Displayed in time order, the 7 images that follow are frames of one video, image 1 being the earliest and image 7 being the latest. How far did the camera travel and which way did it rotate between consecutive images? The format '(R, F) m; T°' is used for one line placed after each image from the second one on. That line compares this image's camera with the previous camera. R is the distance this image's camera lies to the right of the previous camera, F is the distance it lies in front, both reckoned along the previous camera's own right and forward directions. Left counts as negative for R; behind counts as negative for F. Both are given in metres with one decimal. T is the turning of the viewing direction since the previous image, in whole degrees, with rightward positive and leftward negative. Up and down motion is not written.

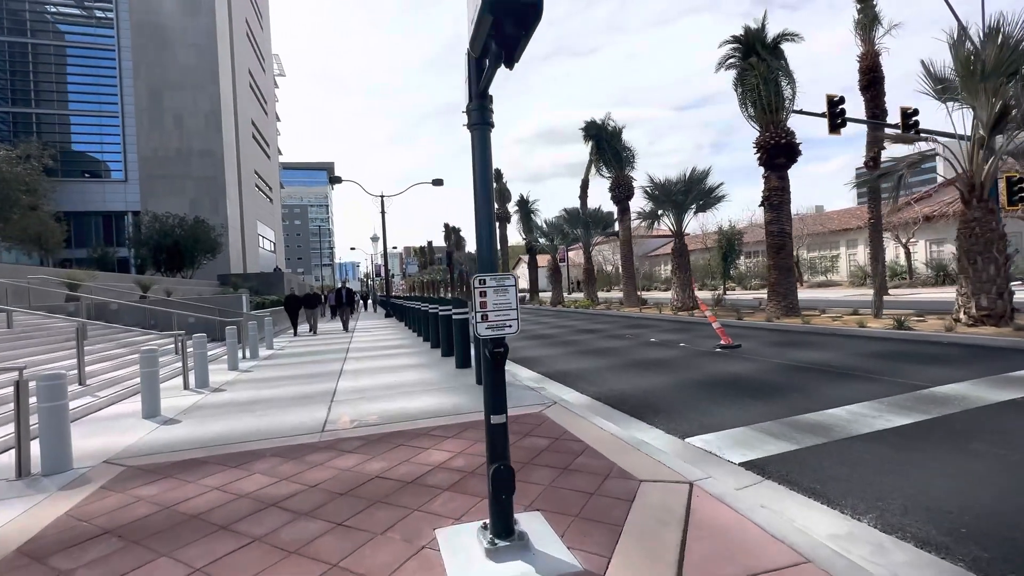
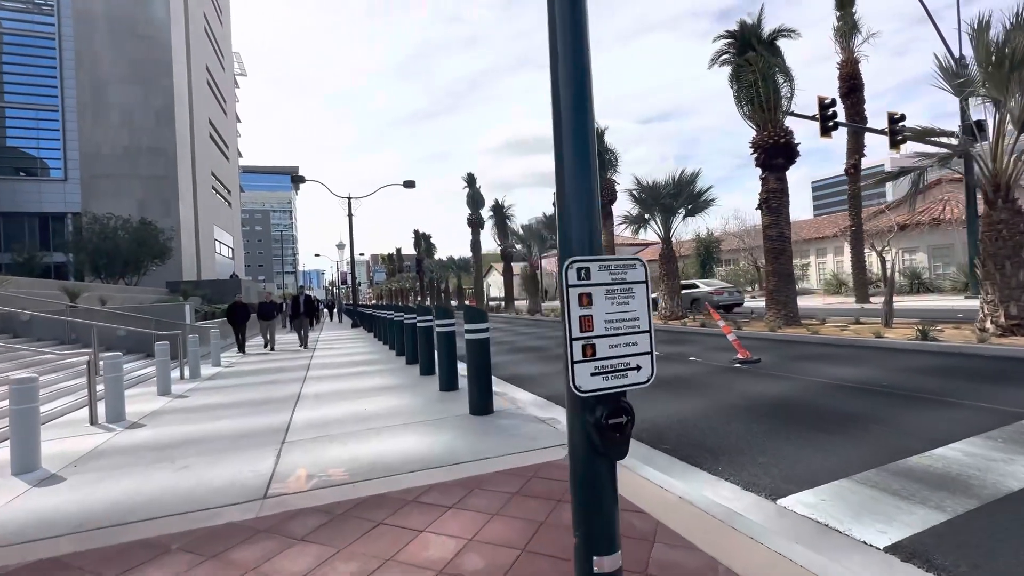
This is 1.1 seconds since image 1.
(-0.5, +1.6) m; +4°
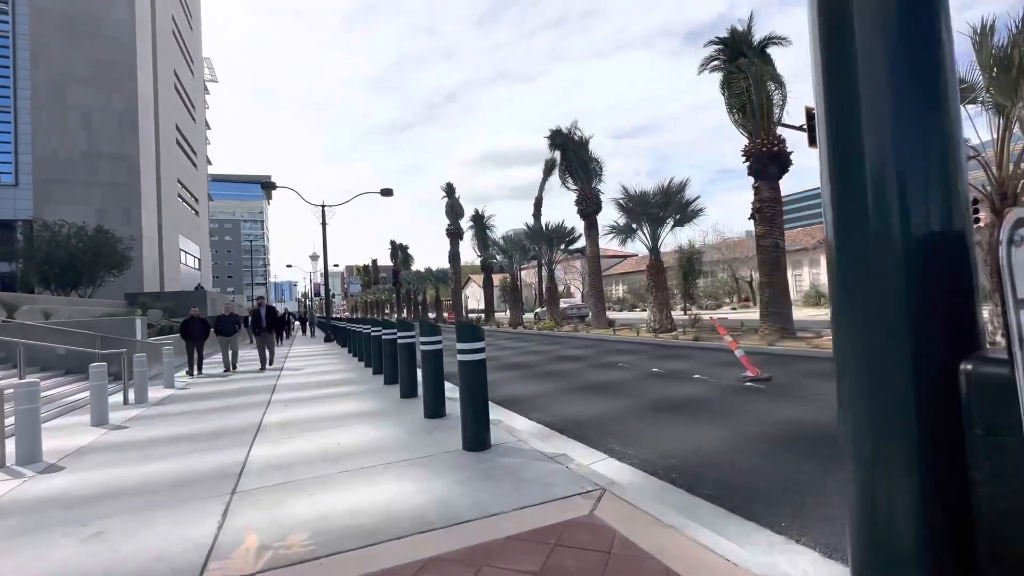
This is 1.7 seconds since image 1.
(-0.3, +0.9) m; +3°
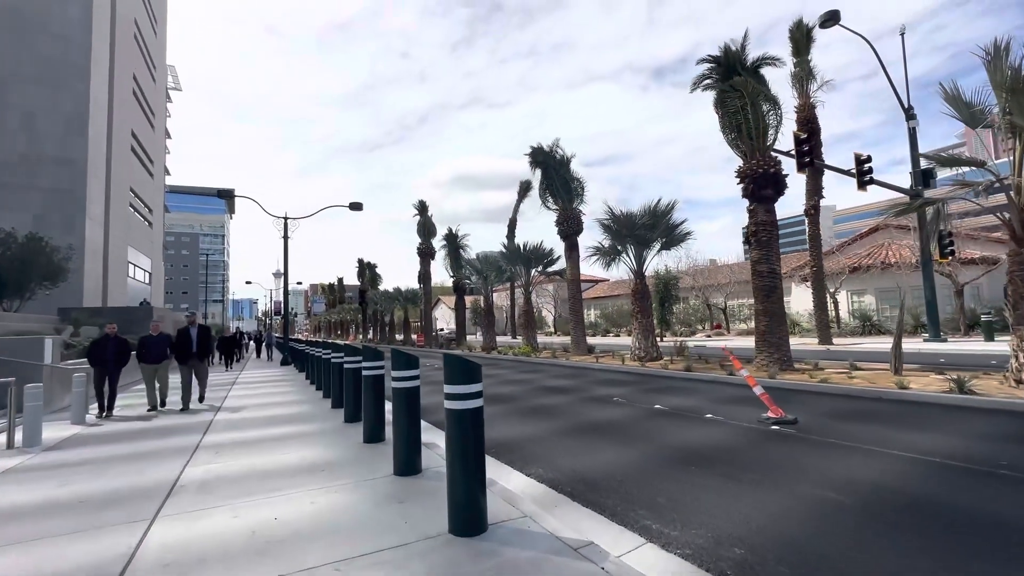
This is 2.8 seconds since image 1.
(-0.4, +1.4) m; +4°
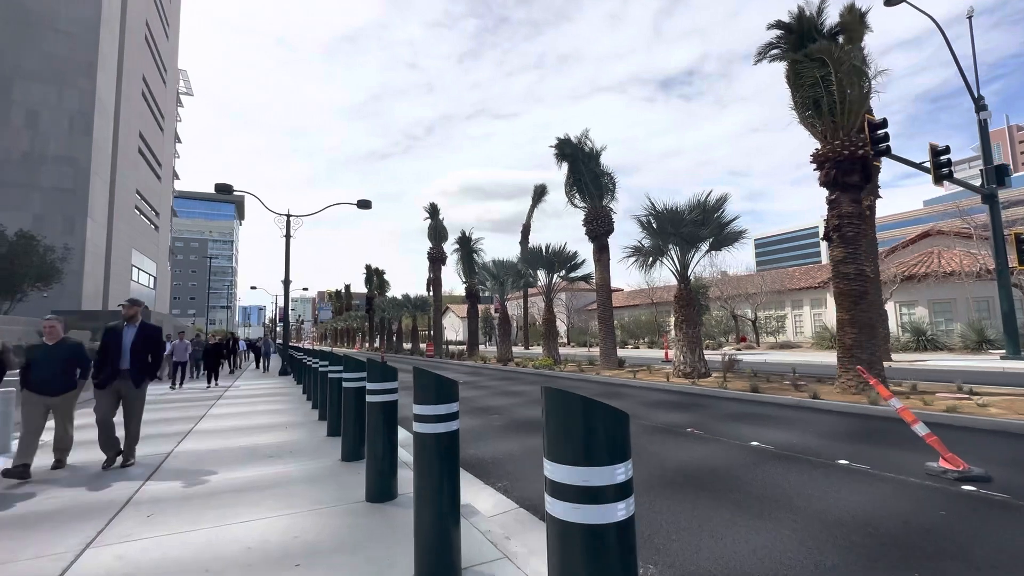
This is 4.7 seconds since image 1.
(-0.7, +2.3) m; -1°
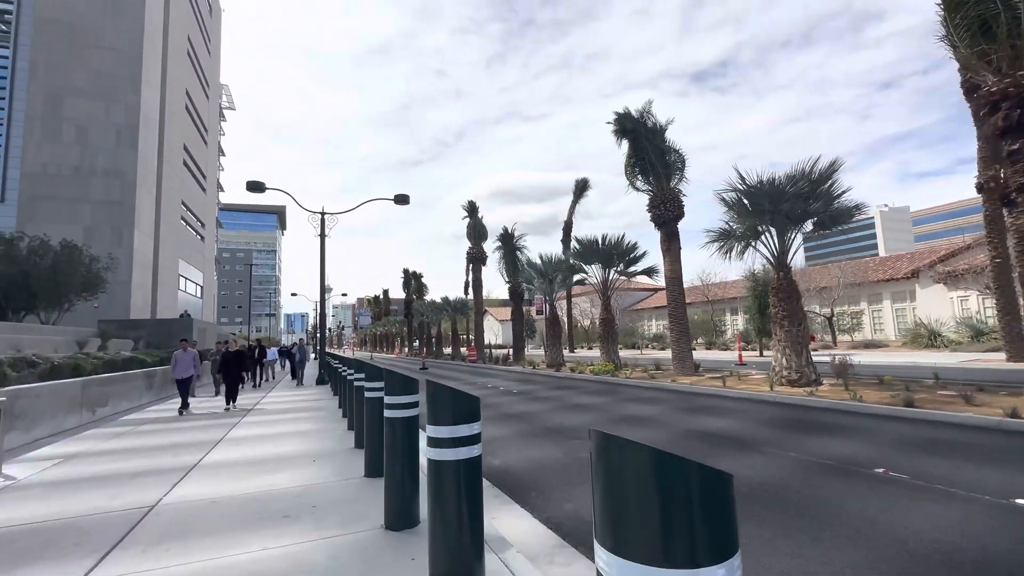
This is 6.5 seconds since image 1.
(-0.9, +2.4) m; -4°
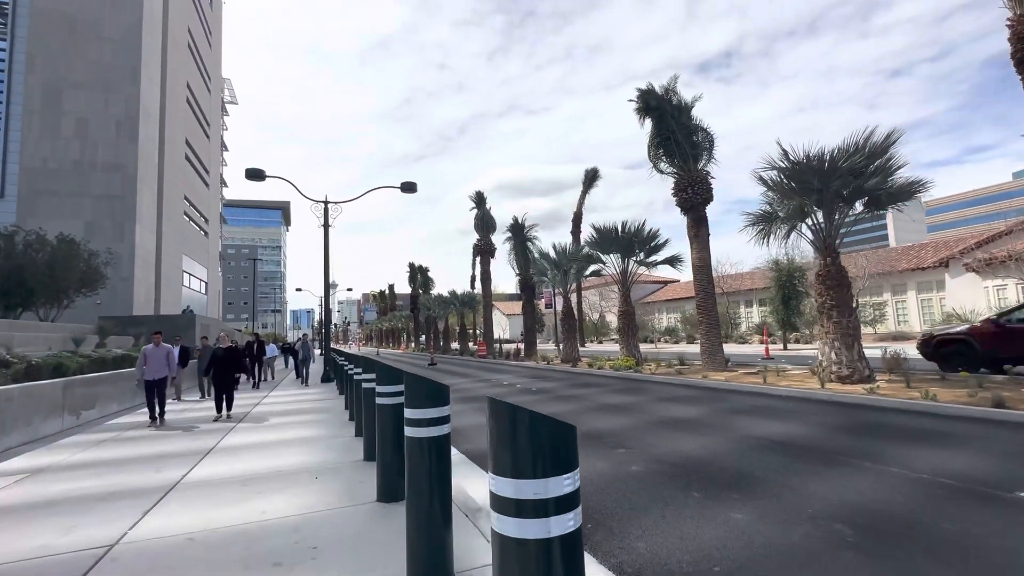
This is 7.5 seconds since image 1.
(-0.4, +1.2) m; -1°
